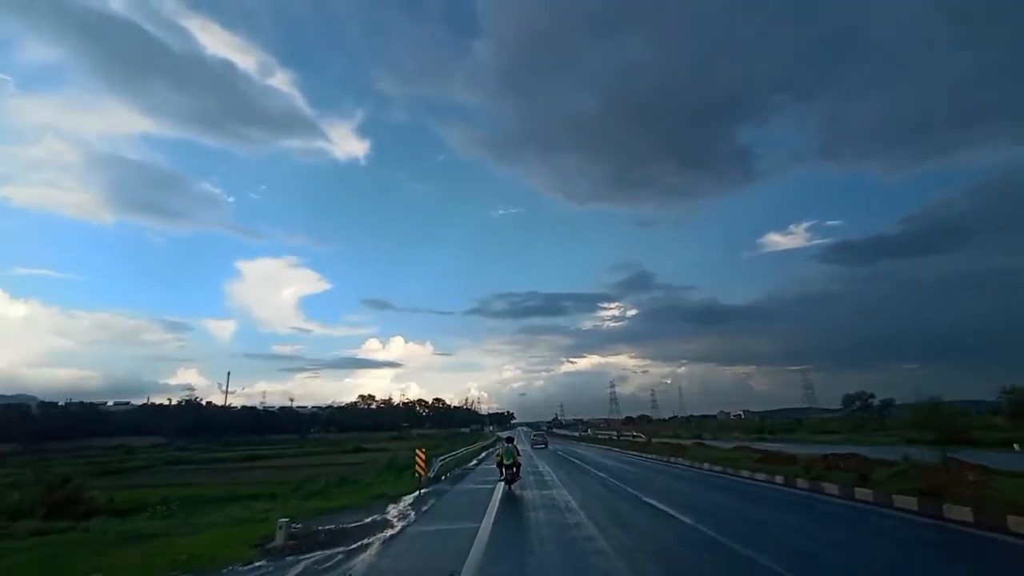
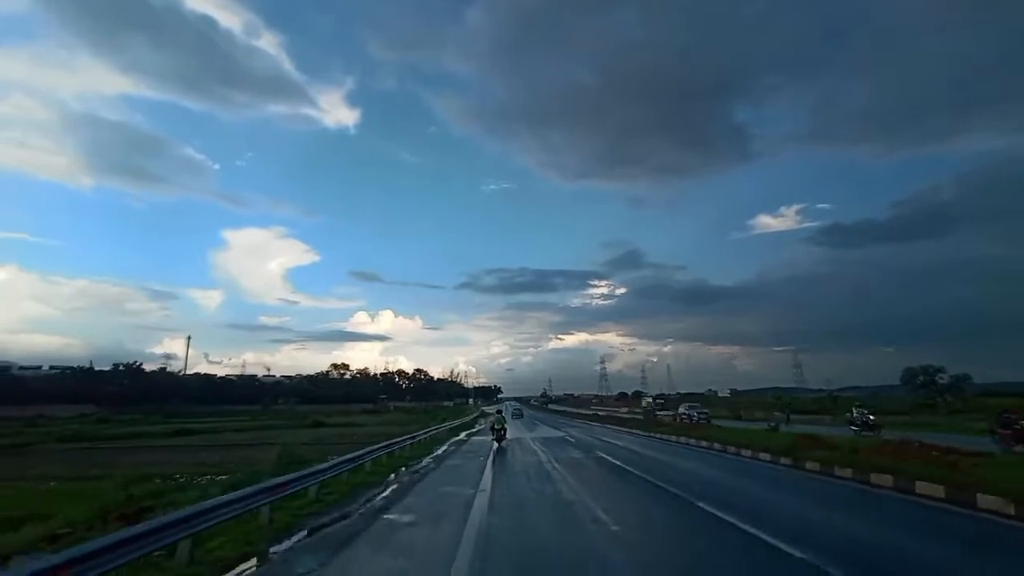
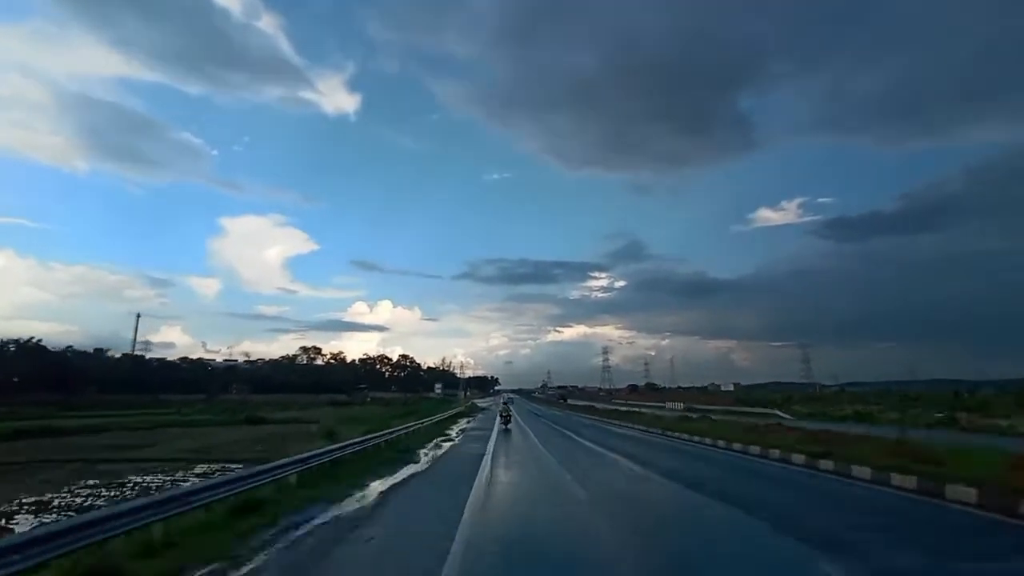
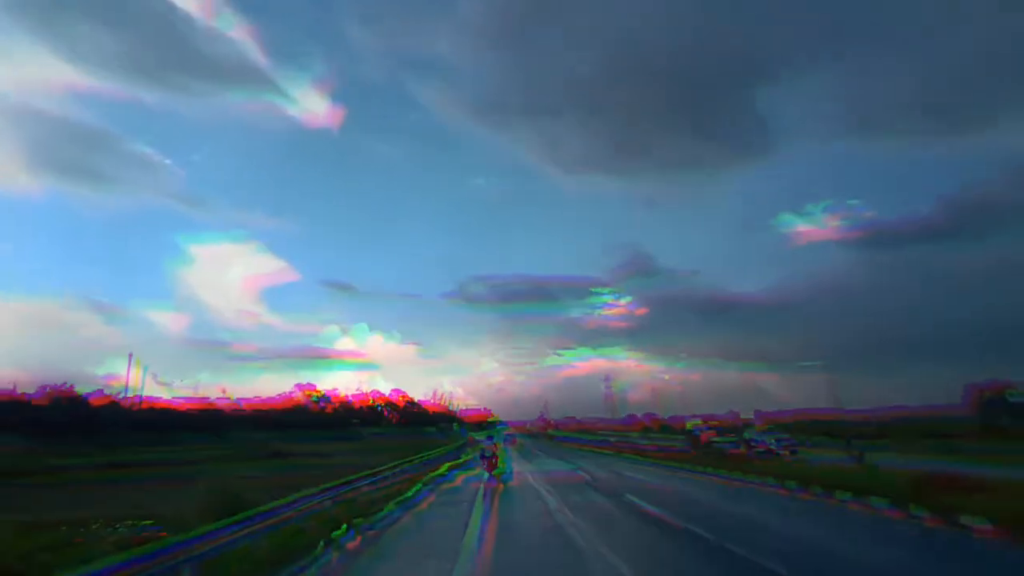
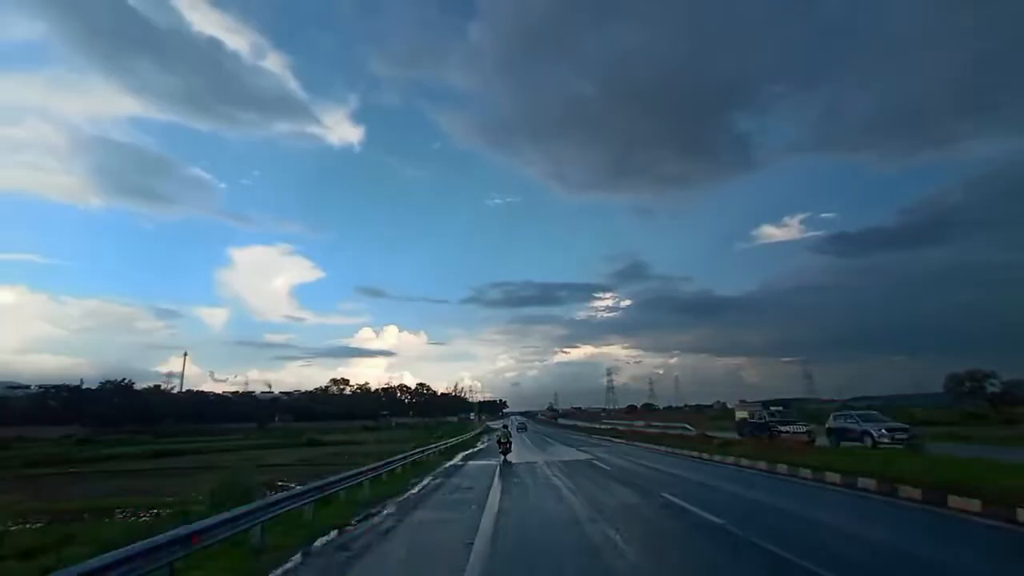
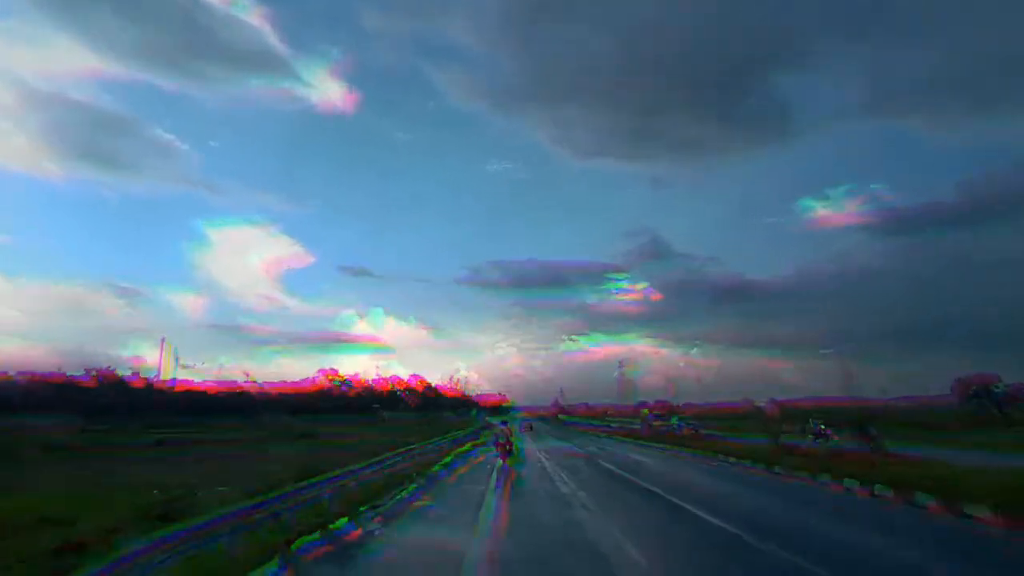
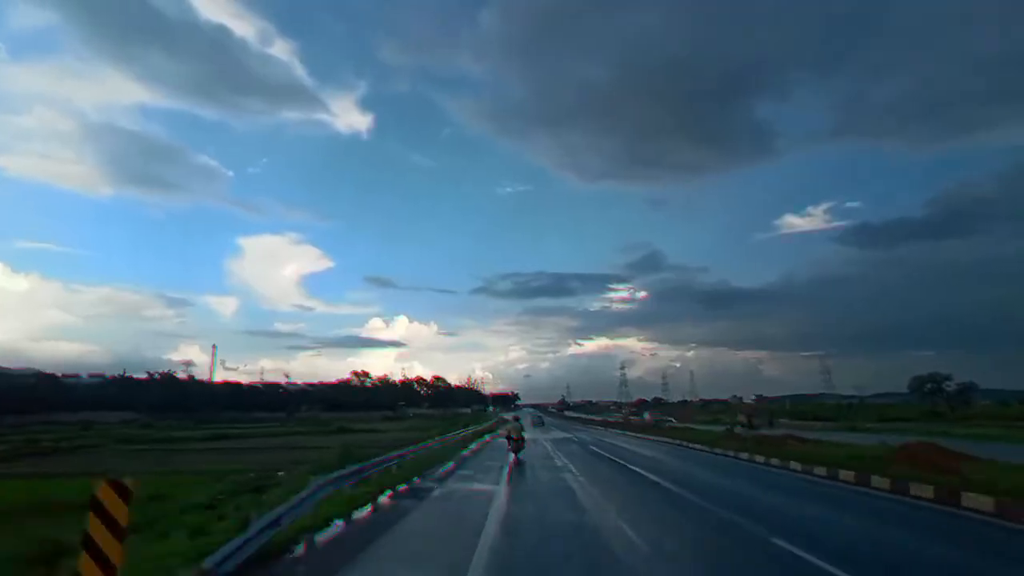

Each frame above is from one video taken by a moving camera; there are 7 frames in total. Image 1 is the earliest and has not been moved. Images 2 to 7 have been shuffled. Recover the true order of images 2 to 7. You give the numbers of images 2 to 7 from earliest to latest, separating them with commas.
2, 6, 7, 4, 5, 3
